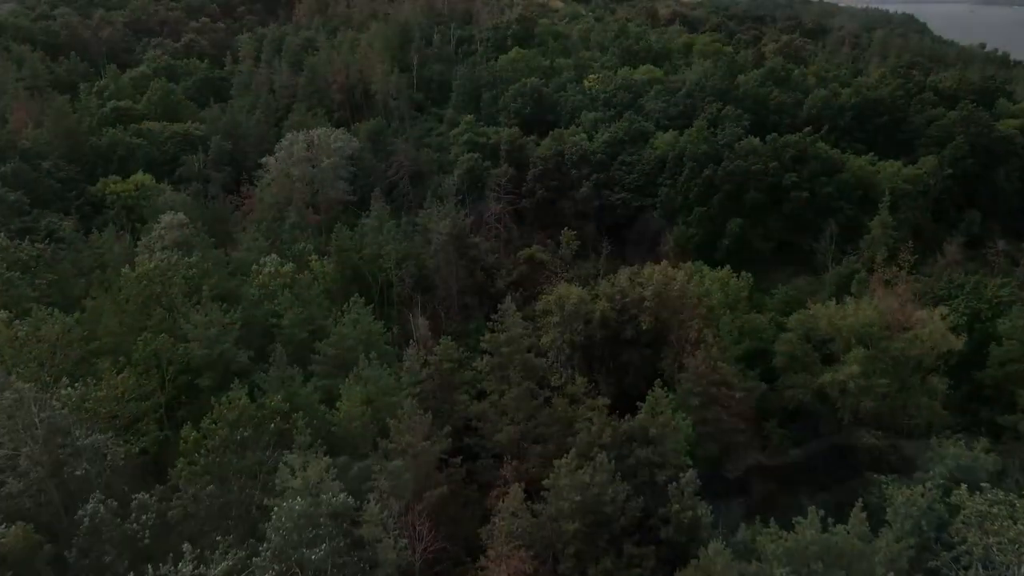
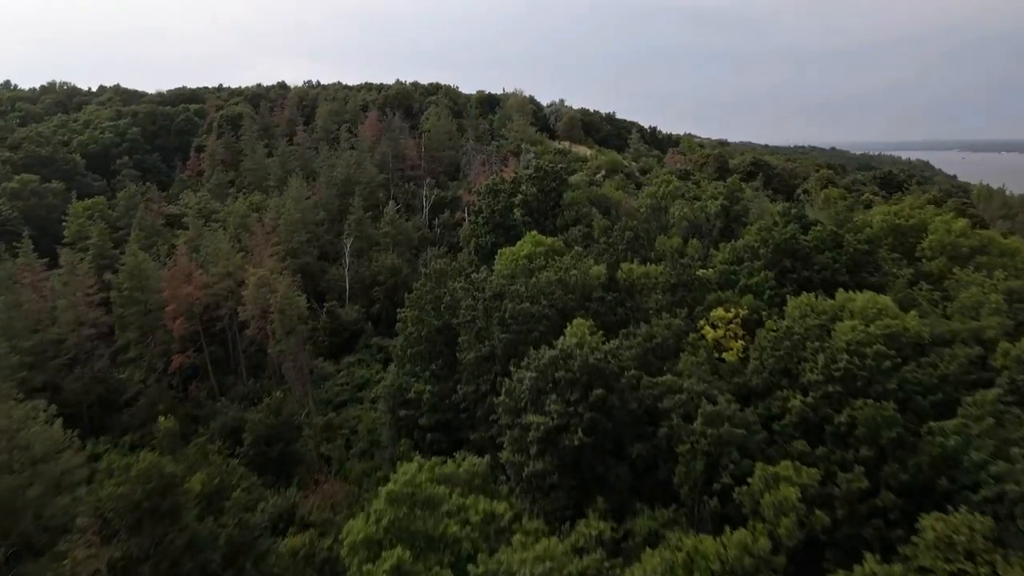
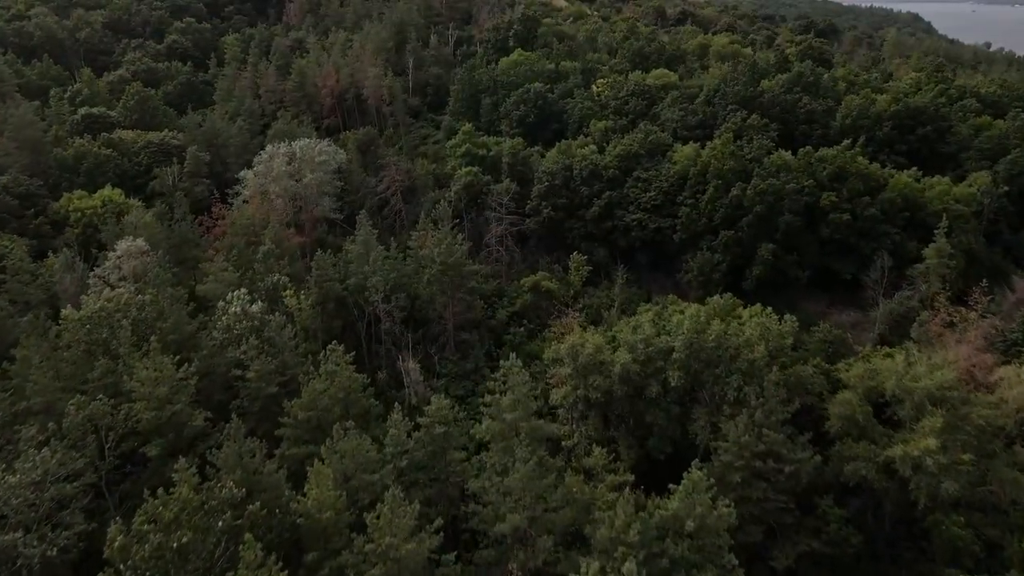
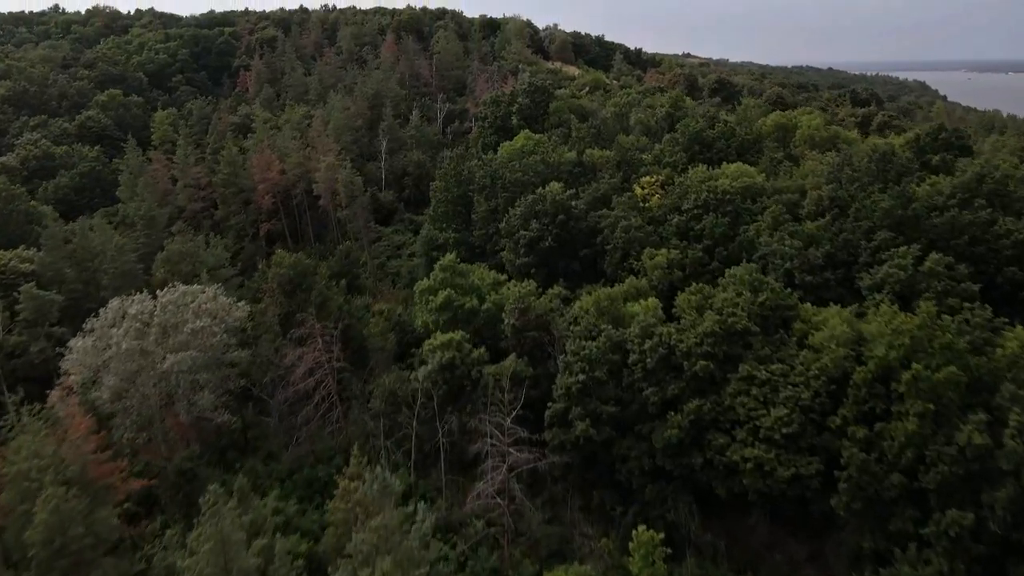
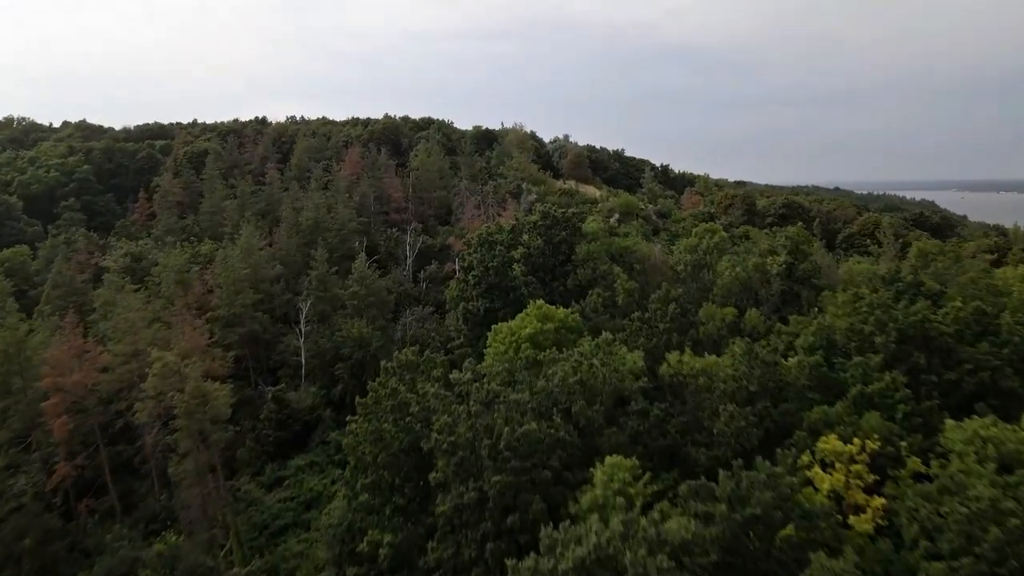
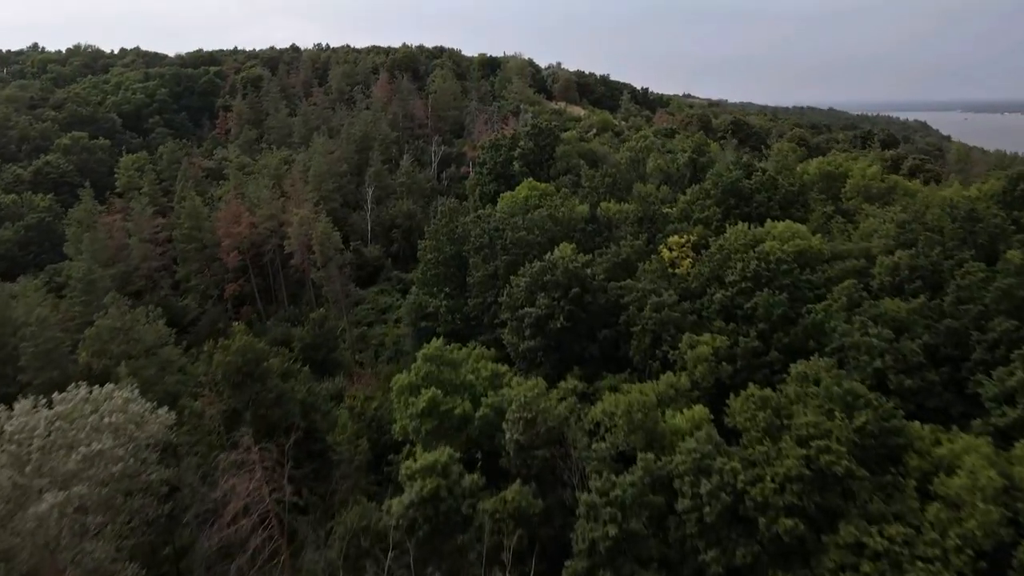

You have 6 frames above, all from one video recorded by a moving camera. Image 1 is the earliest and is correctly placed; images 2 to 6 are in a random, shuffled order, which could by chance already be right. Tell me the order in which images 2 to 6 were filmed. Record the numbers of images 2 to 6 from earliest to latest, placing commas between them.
3, 4, 6, 2, 5
